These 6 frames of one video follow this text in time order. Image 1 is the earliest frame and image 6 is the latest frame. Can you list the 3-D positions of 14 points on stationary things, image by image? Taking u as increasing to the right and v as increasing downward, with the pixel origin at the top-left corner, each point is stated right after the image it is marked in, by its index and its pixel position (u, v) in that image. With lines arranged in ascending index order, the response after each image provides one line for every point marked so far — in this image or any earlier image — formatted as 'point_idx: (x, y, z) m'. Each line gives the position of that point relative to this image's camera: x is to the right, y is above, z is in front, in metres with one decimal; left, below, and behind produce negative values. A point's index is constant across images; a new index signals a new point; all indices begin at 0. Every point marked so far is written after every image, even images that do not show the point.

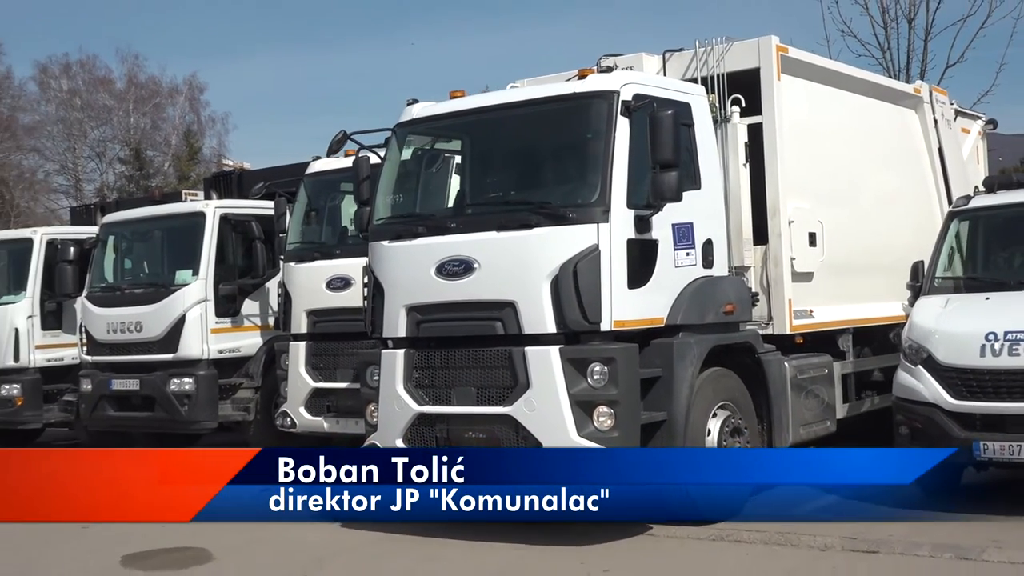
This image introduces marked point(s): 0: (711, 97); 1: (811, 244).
0: (+1.5, +1.4, +6.3) m
1: (+2.2, +0.3, +6.6) m
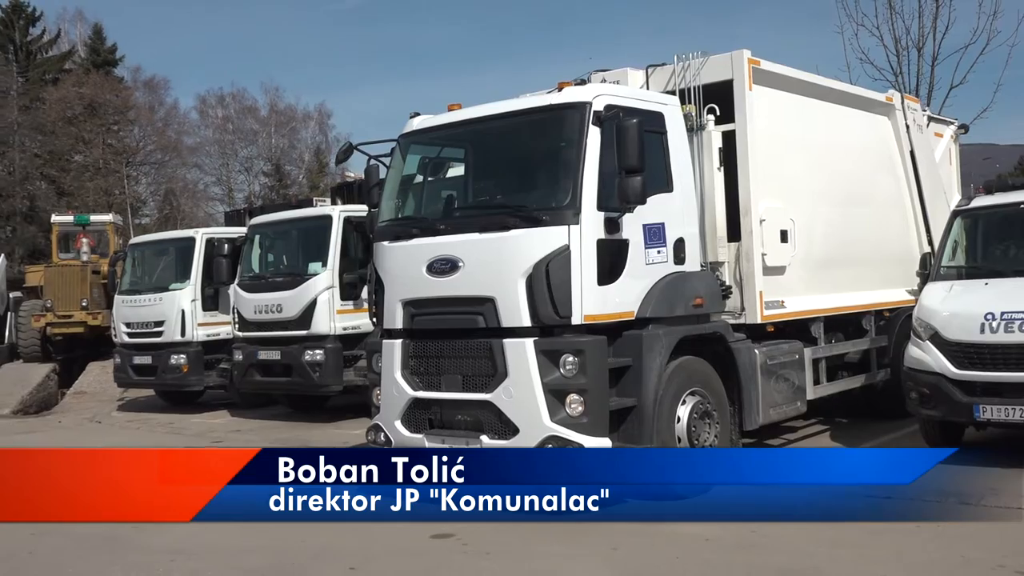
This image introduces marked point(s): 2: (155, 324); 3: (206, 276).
0: (+1.4, +1.5, +7.1) m
1: (+2.2, +0.4, +7.3) m
2: (-4.8, -0.5, +11.5) m
3: (-4.2, +0.2, +11.9) m
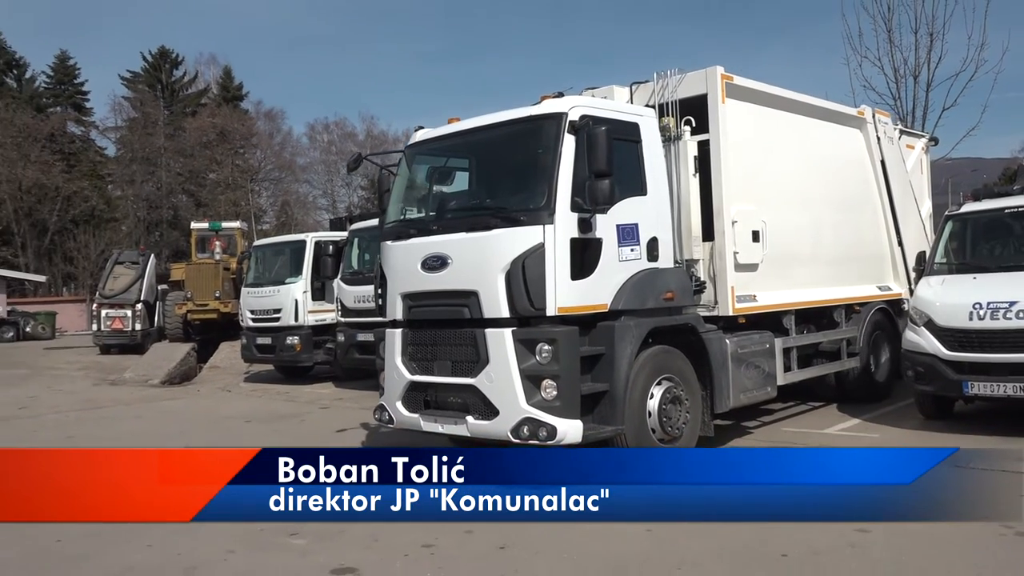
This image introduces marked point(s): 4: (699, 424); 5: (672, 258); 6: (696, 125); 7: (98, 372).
0: (+1.4, +1.5, +7.9) m
1: (+2.2, +0.4, +7.9) m
2: (-3.8, -0.4, +13.6) m
3: (-3.1, +0.3, +13.8) m
4: (+1.6, -1.2, +7.8) m
5: (+1.4, +0.3, +7.7) m
6: (+1.7, +1.5, +8.0) m
7: (-7.6, -1.5, +15.5) m
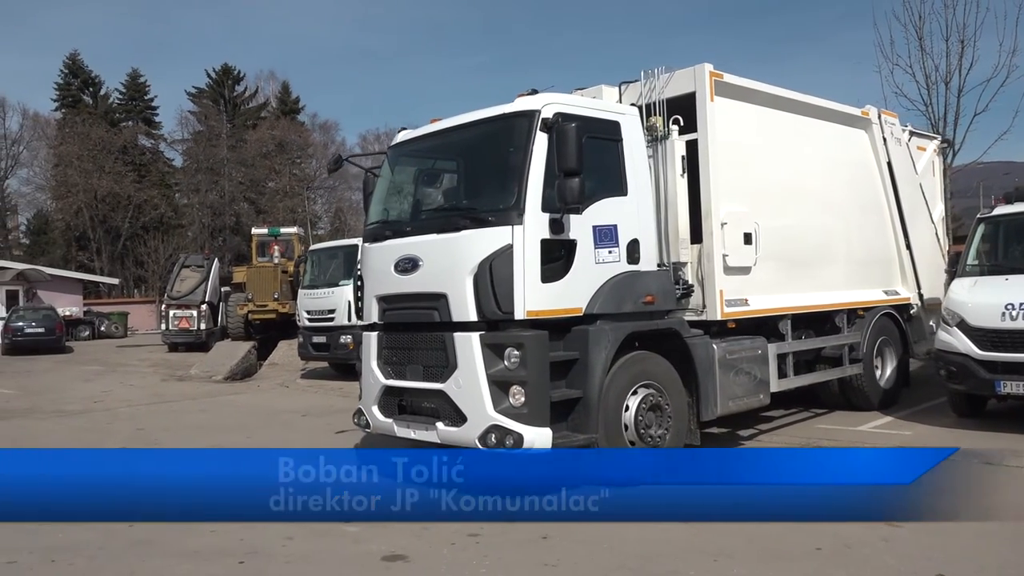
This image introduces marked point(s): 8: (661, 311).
0: (+1.2, +1.5, +7.7) m
1: (+2.1, +0.4, +7.7) m
2: (-3.0, -0.4, +14.1) m
3: (-2.2, +0.3, +14.3) m
4: (+1.5, -1.2, +7.6) m
5: (+1.2, +0.2, +7.6) m
6: (+1.6, +1.5, +7.8) m
7: (-6.4, -1.5, +16.6) m
8: (+1.3, -0.2, +7.5) m
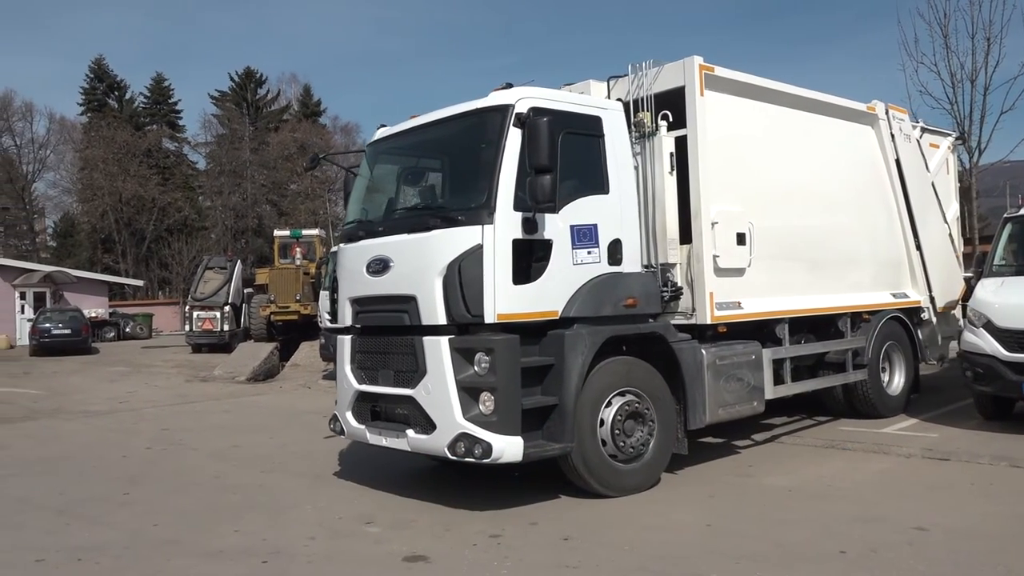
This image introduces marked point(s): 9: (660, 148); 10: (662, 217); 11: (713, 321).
0: (+1.1, +1.5, +7.3) m
1: (+1.9, +0.4, +7.2) m
2: (-2.6, -0.4, +14.1) m
3: (-1.8, +0.3, +14.1) m
4: (+1.3, -1.3, +7.2) m
5: (+1.1, +0.2, +7.2) m
6: (+1.4, +1.5, +7.4) m
7: (-5.8, -1.6, +16.9) m
8: (+1.1, -0.2, +7.1) m
9: (+1.3, +1.2, +7.3) m
10: (+1.3, +0.6, +7.3) m
11: (+1.7, -0.3, +7.1) m
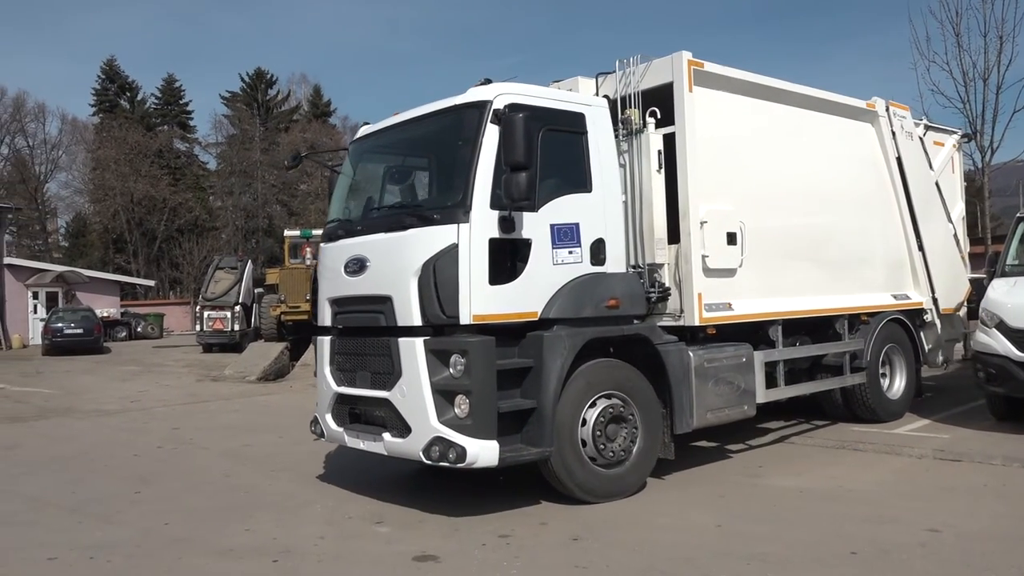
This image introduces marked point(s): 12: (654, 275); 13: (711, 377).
0: (+0.9, +1.4, +7.1) m
1: (+1.7, +0.4, +6.9) m
2: (-2.4, -0.4, +14.0) m
3: (-1.7, +0.3, +14.0) m
4: (+1.2, -1.3, +7.0) m
5: (+0.9, +0.2, +6.9) m
6: (+1.3, +1.4, +7.1) m
7: (-5.5, -1.6, +17.0) m
8: (+0.9, -0.2, +6.9) m
9: (+1.1, +1.2, +7.0) m
10: (+1.2, +0.6, +7.0) m
11: (+1.5, -0.3, +6.9) m
12: (+1.2, +0.1, +7.0) m
13: (+1.7, -0.7, +6.9) m
